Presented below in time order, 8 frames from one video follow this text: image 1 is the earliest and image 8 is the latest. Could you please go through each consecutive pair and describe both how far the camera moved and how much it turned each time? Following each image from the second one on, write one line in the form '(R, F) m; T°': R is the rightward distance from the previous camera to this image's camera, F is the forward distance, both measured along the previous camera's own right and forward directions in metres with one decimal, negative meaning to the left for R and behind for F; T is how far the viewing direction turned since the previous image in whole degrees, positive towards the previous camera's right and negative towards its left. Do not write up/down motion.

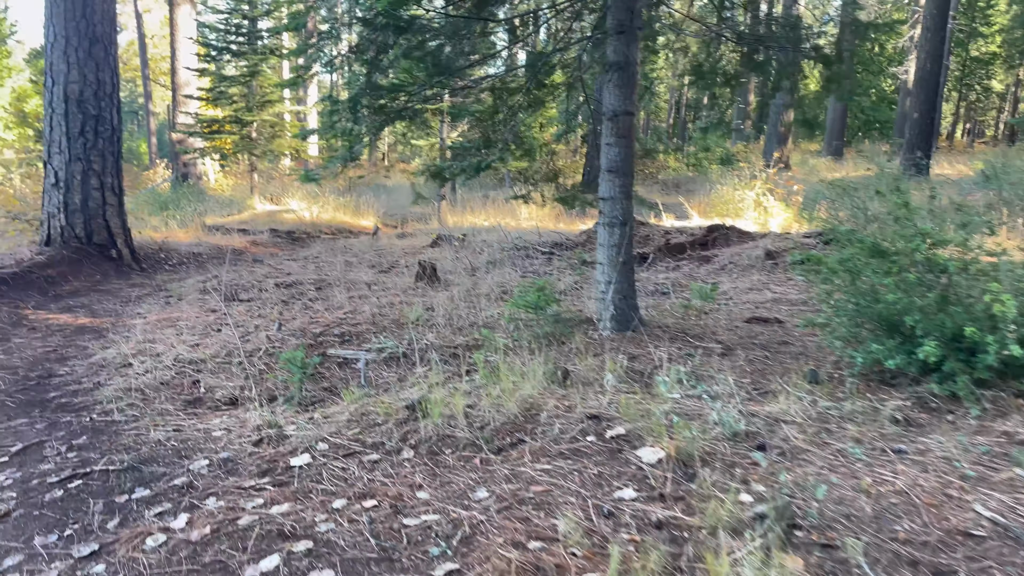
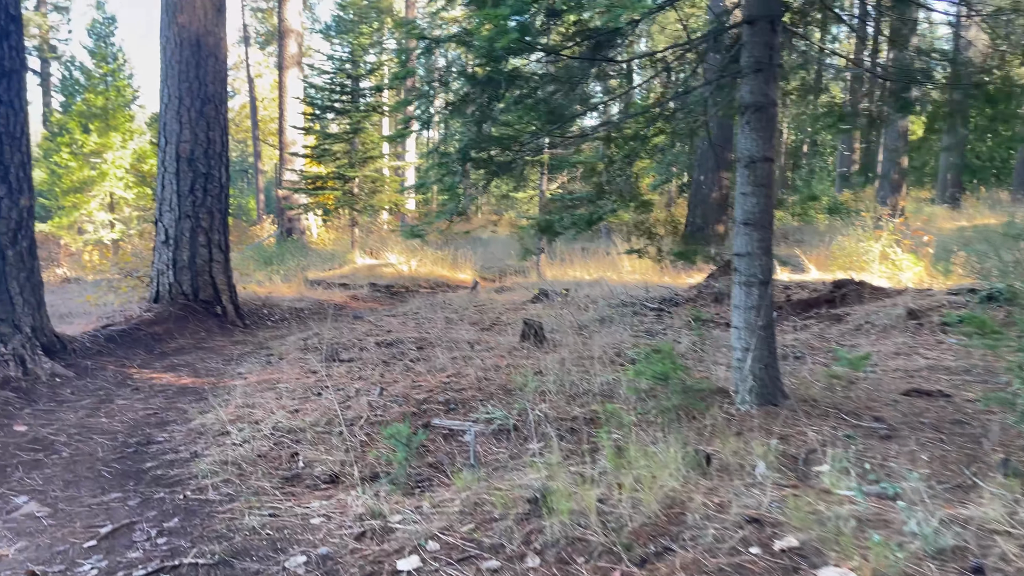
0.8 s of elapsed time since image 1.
(-0.1, +0.4) m; -7°
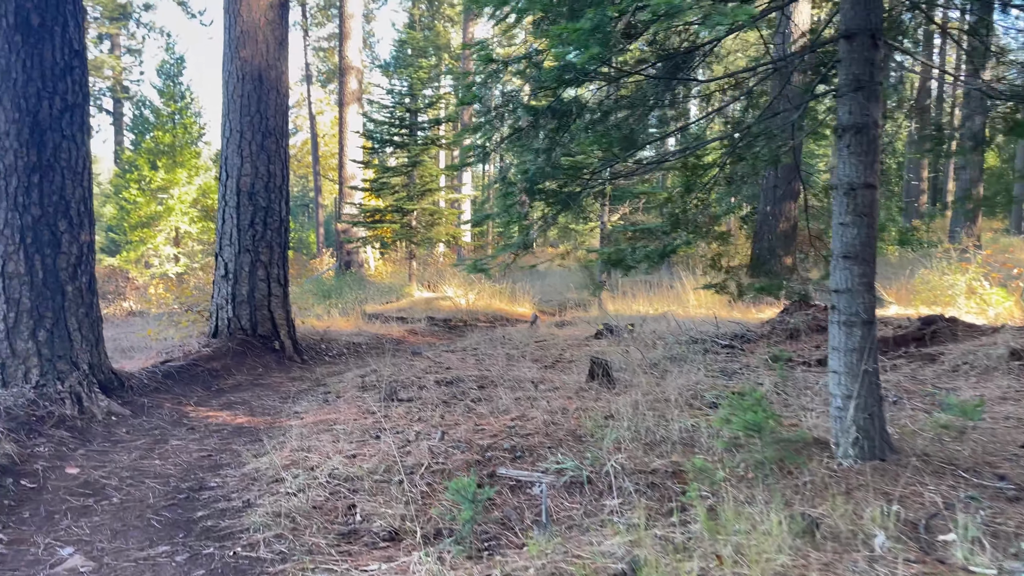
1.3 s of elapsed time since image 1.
(-0.1, +0.3) m; -4°
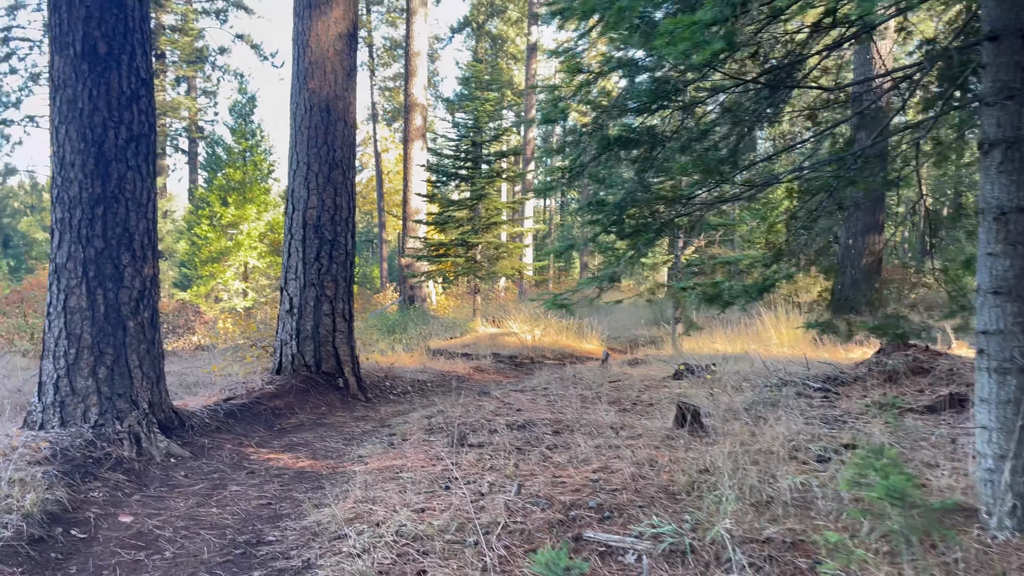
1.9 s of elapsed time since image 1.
(-0.1, +0.3) m; -4°
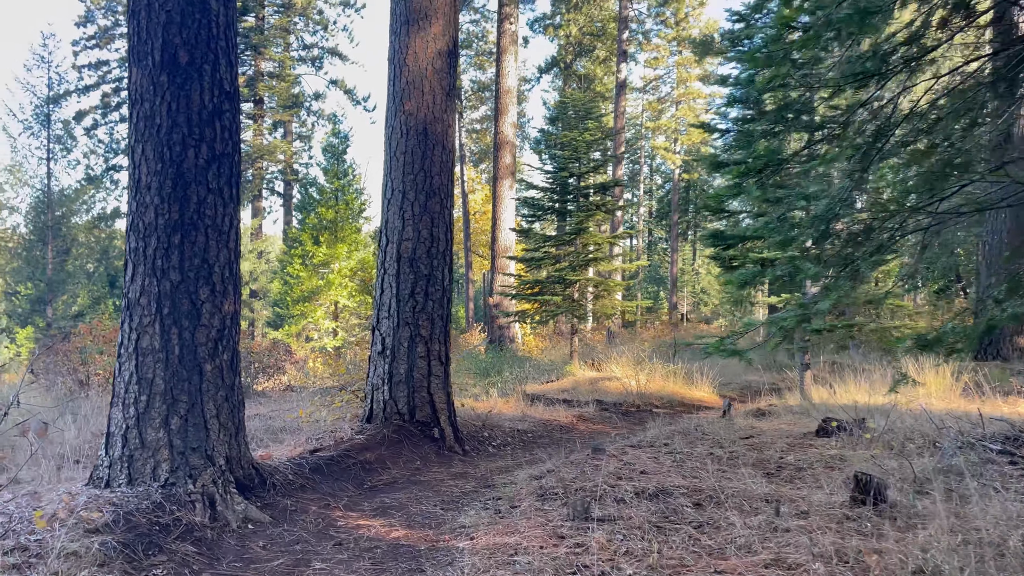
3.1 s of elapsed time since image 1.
(-0.2, +0.7) m; -6°
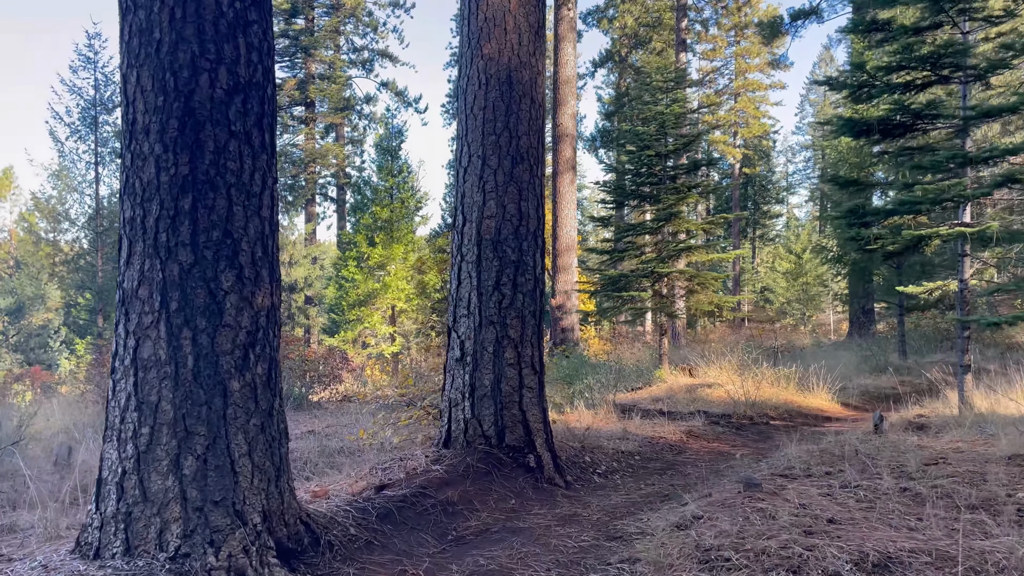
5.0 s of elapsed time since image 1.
(-0.4, +1.3) m; -4°
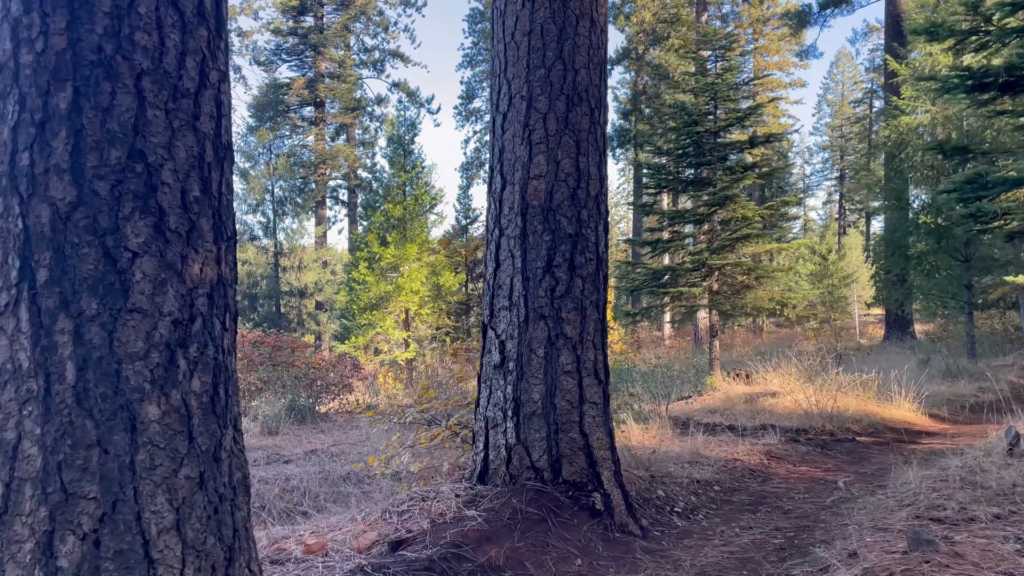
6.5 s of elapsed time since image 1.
(-0.2, +1.2) m; -1°
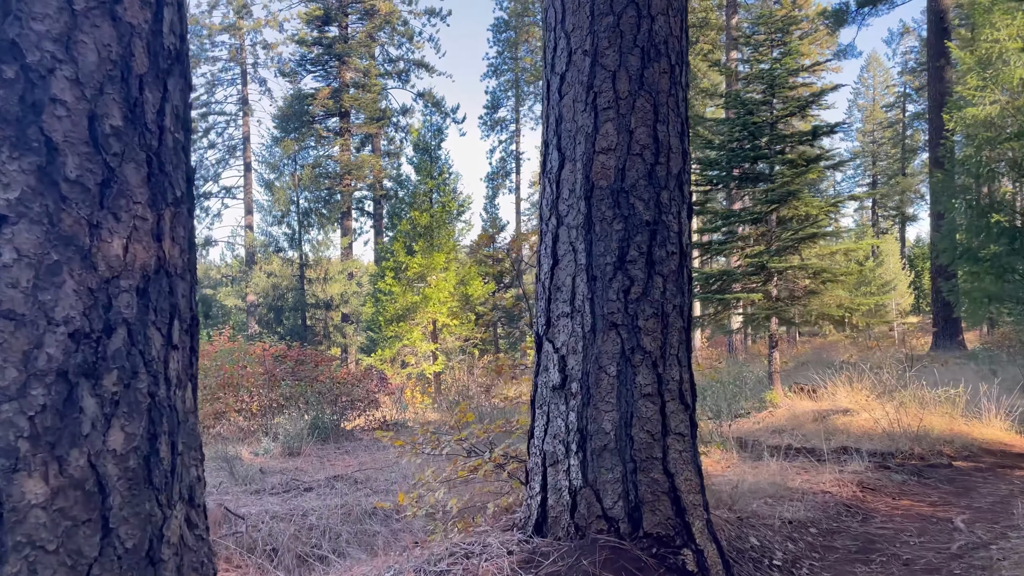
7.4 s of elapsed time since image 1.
(-0.1, +0.7) m; -2°
